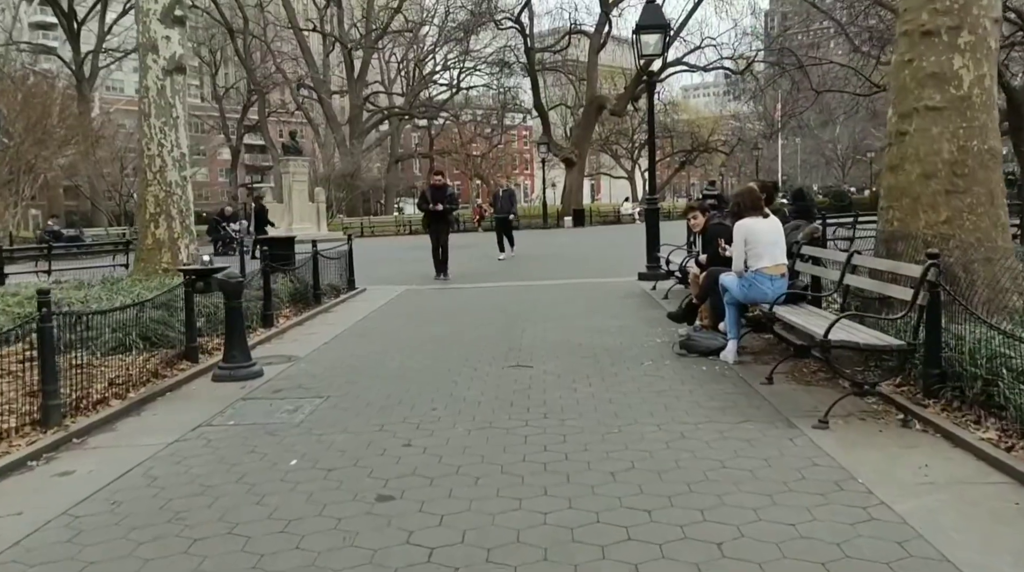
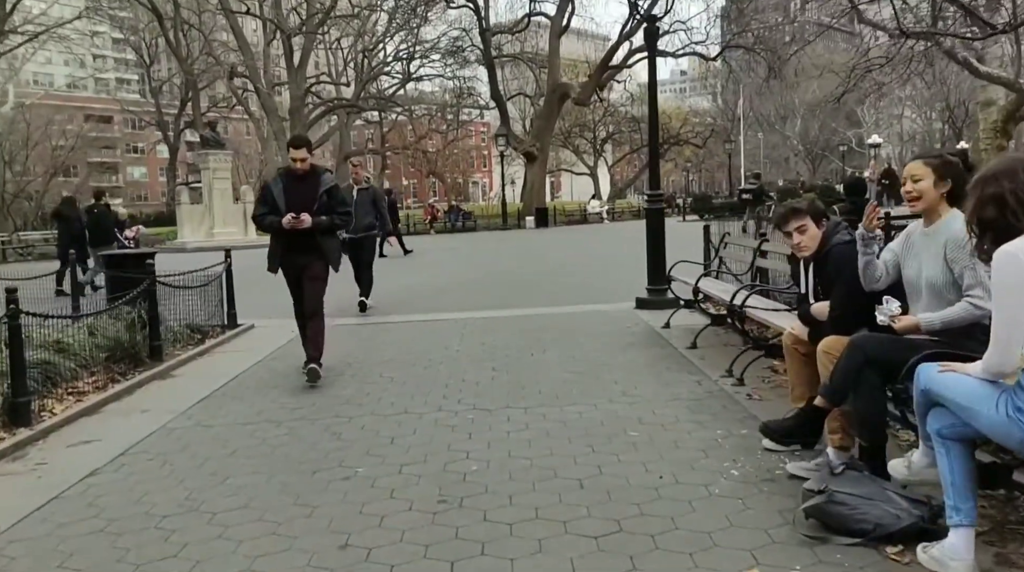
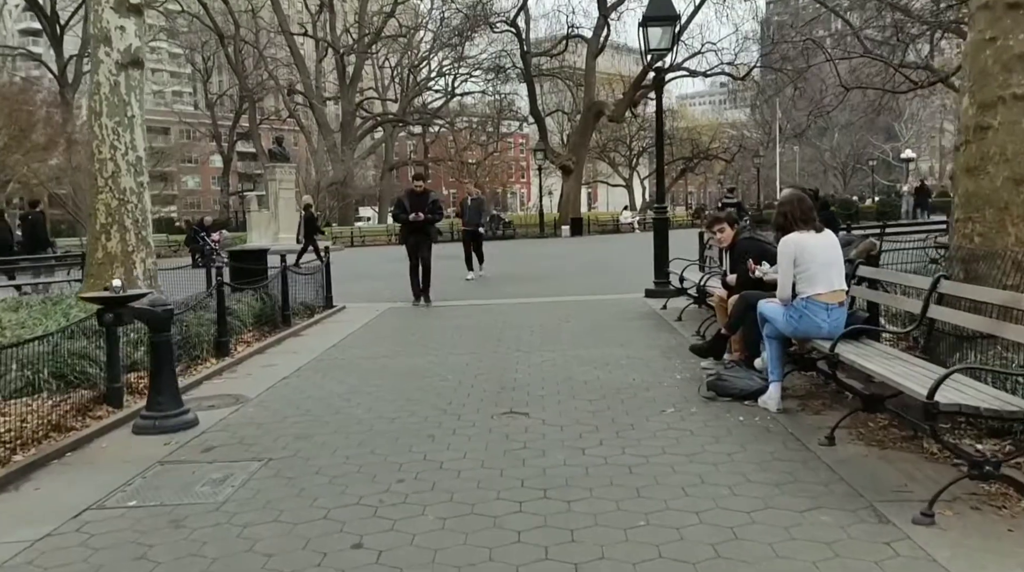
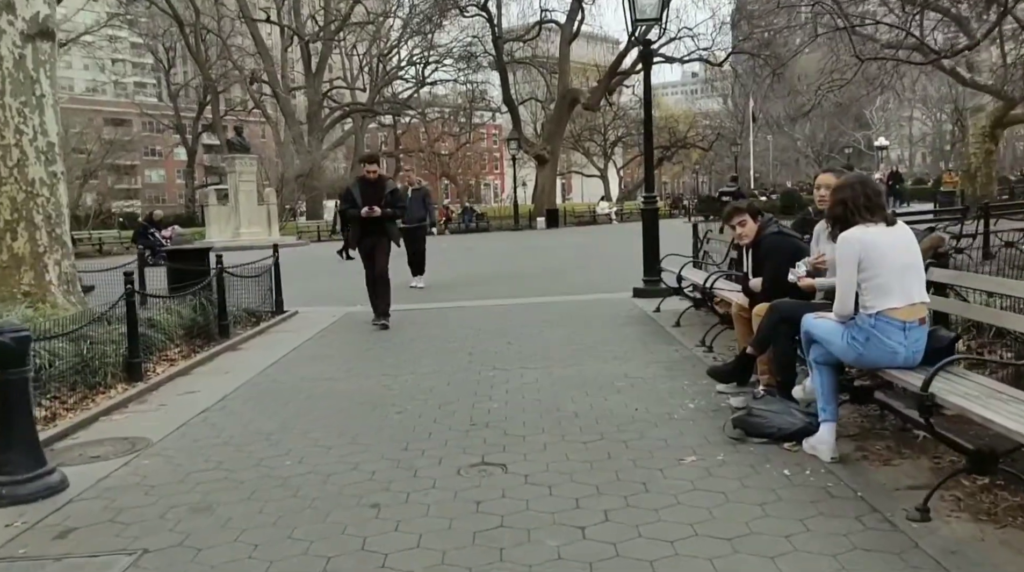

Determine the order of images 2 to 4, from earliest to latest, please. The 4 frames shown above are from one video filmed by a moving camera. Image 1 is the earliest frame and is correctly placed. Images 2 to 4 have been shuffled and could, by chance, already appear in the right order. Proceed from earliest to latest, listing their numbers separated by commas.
3, 4, 2
